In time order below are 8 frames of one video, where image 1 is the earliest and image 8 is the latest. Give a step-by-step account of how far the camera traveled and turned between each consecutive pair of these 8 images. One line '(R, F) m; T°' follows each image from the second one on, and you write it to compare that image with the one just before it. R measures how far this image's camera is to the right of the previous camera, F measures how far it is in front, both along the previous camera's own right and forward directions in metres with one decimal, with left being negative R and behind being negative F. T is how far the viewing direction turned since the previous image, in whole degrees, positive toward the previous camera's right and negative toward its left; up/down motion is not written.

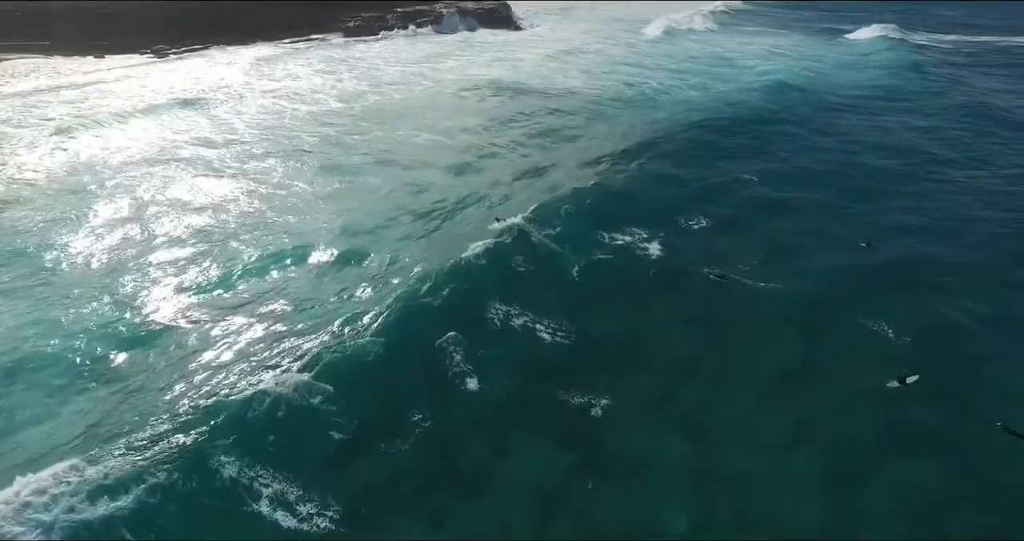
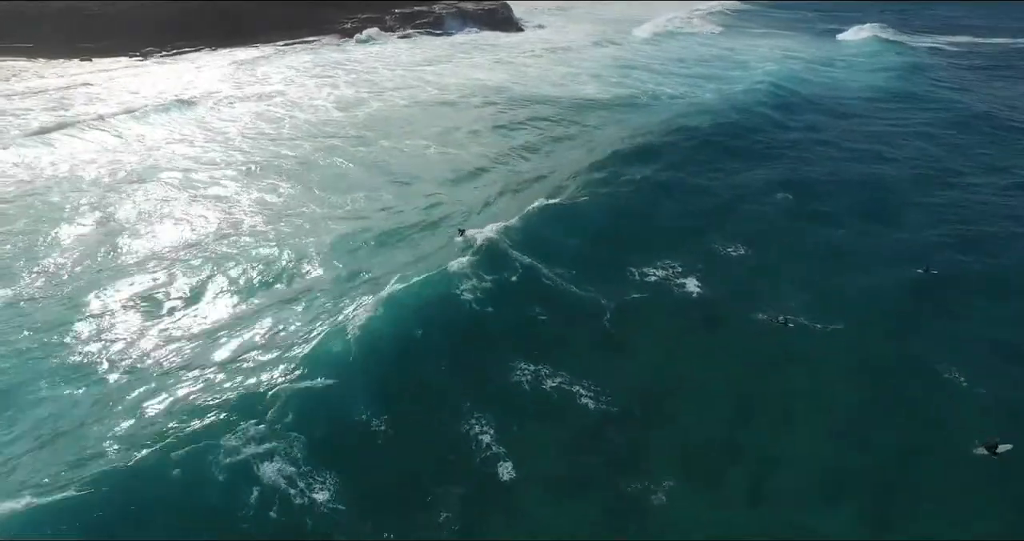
(-0.5, +0.8) m; +1°
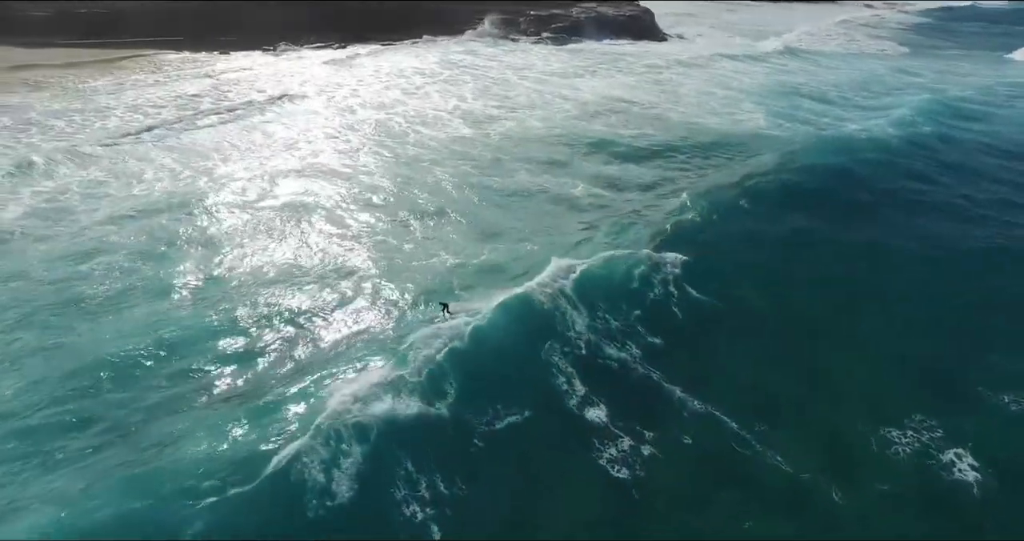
(-1.4, +2.3) m; -8°
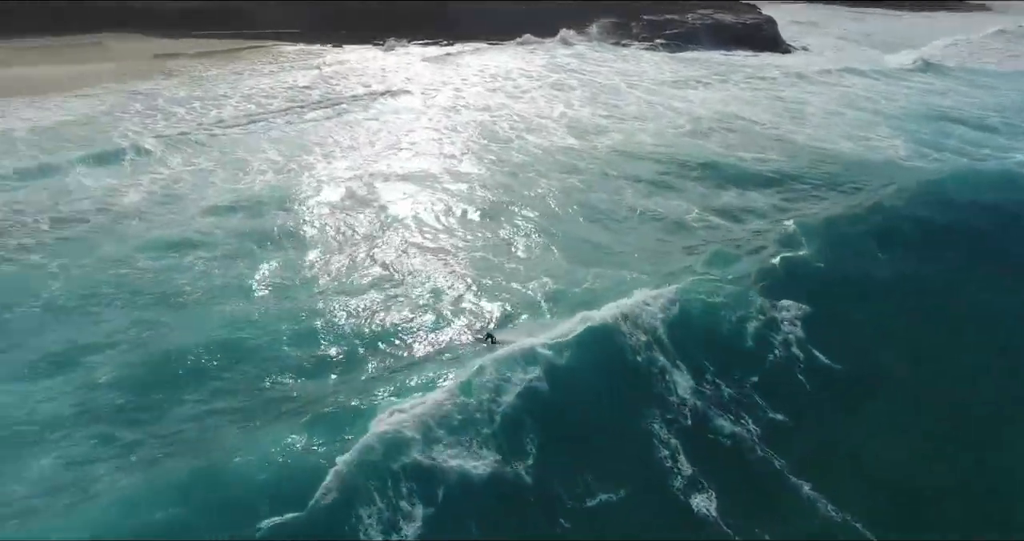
(-0.5, +0.8) m; -7°
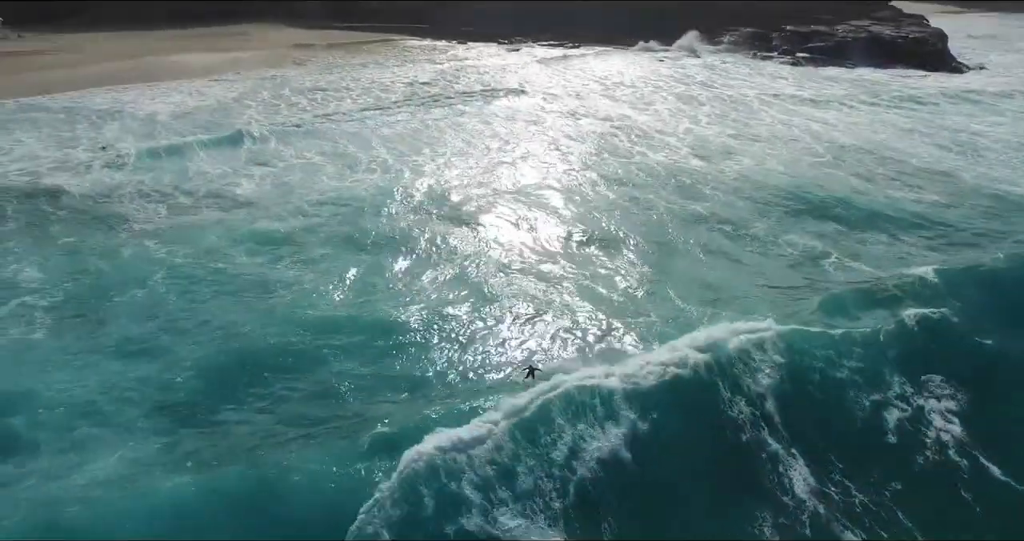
(0.0, +0.9) m; -9°
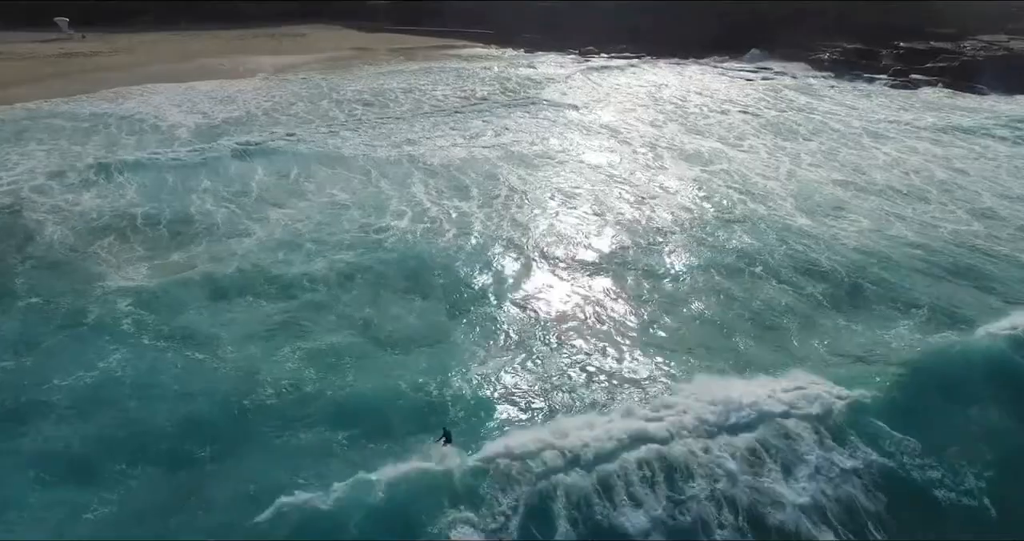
(-0.2, +2.7) m; -5°
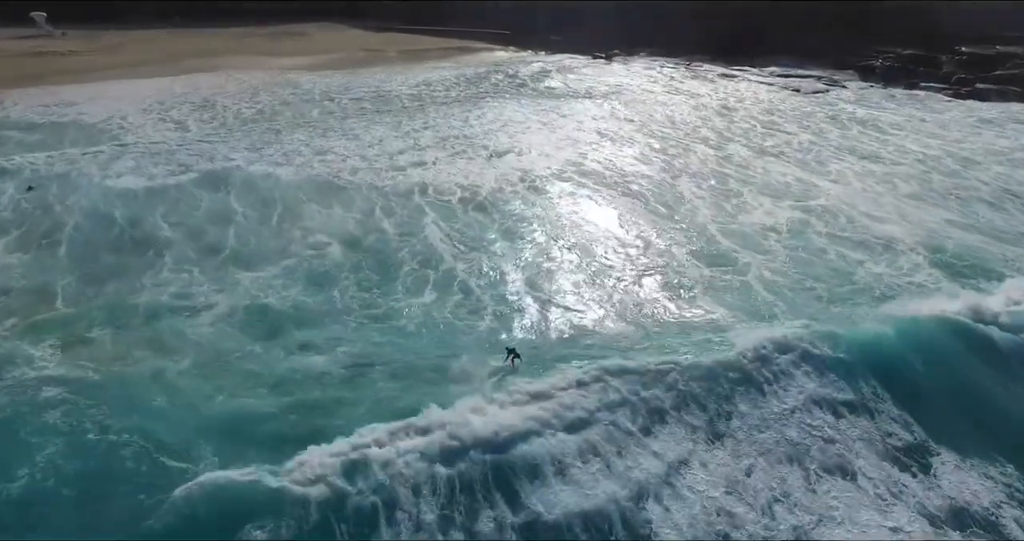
(-0.8, +2.8) m; 0°
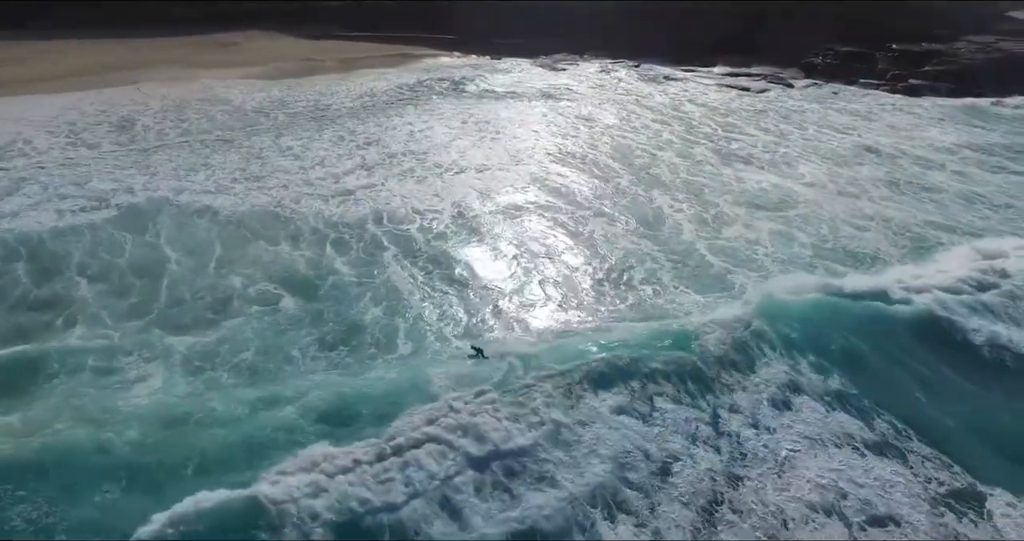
(-0.5, +1.0) m; +5°
